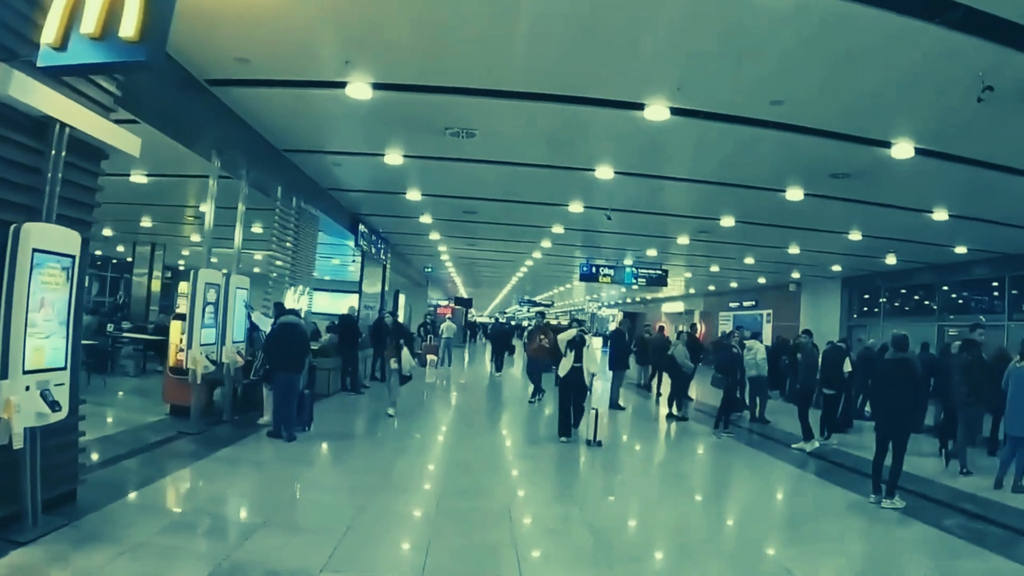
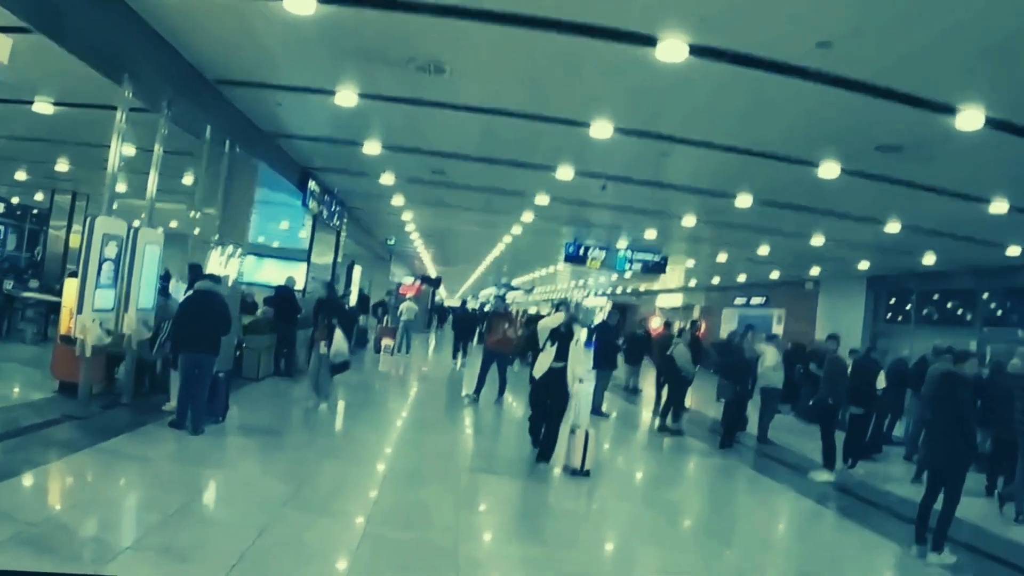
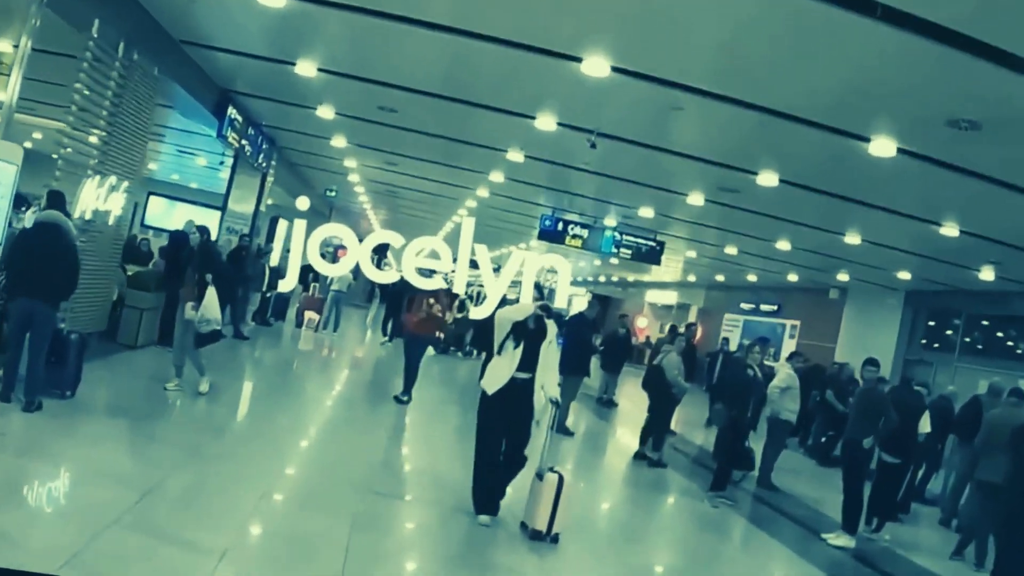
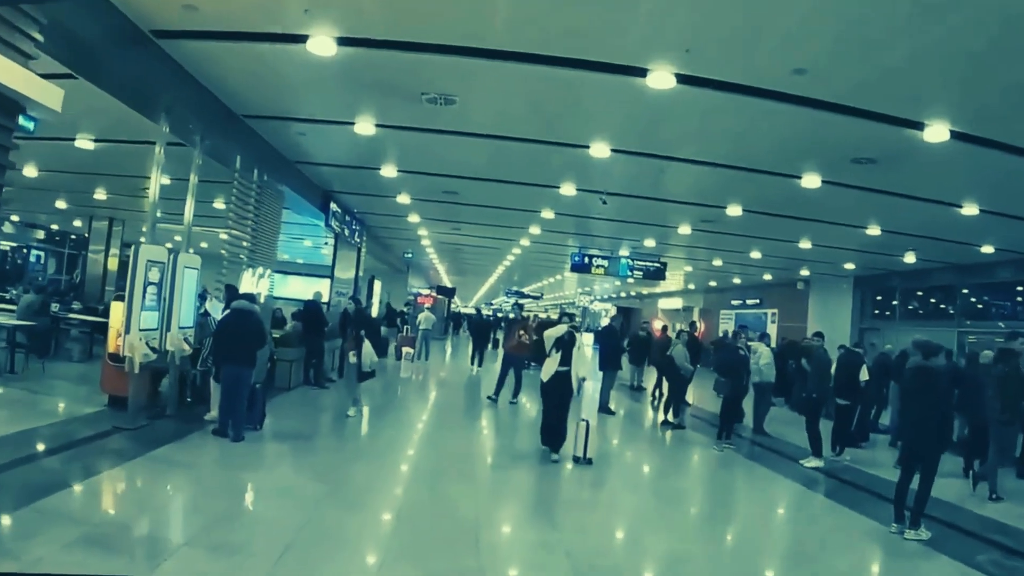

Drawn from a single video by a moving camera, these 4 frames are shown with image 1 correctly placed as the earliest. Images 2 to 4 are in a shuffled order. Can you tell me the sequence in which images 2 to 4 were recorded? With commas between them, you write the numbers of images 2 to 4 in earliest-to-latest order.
4, 2, 3
